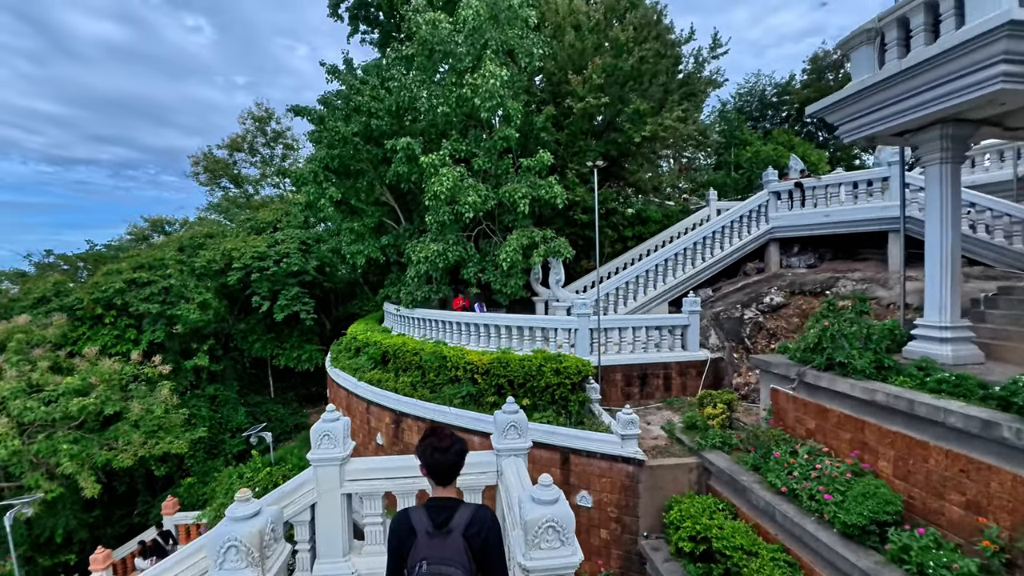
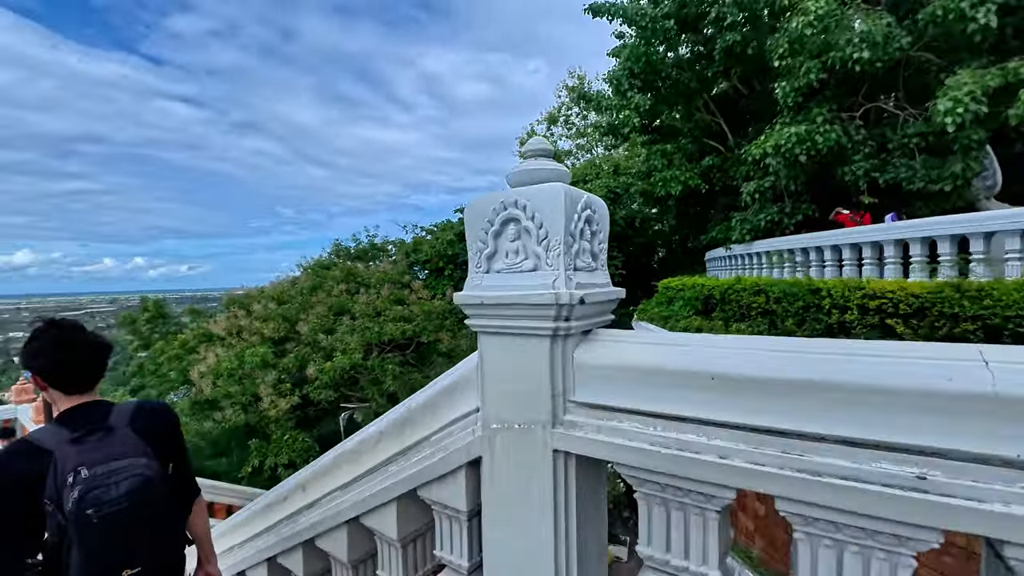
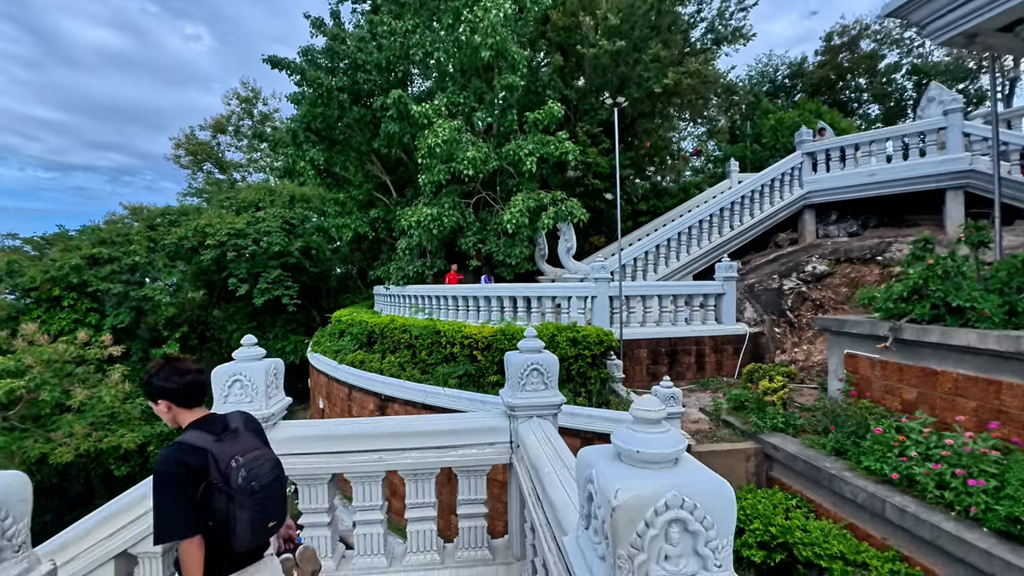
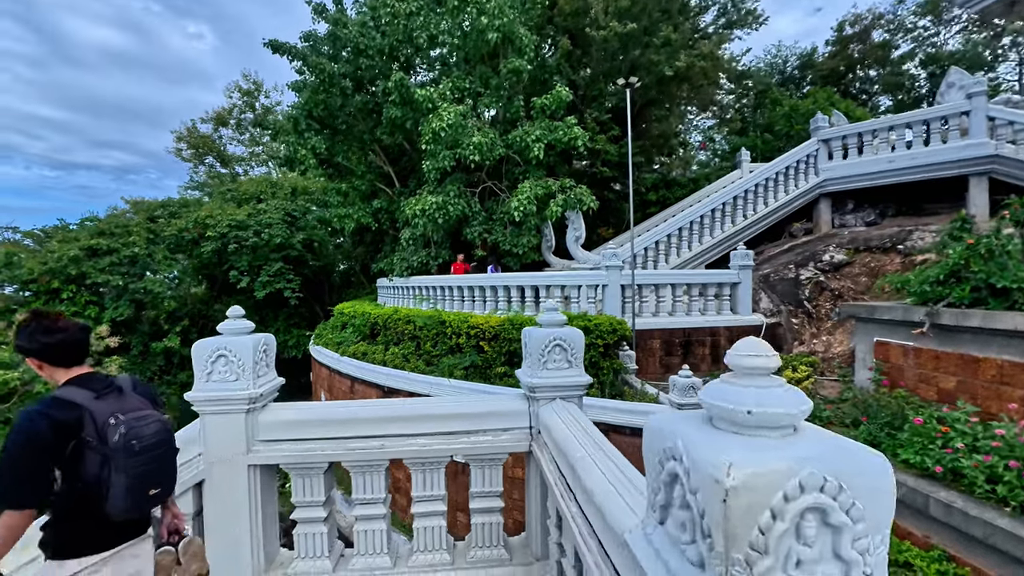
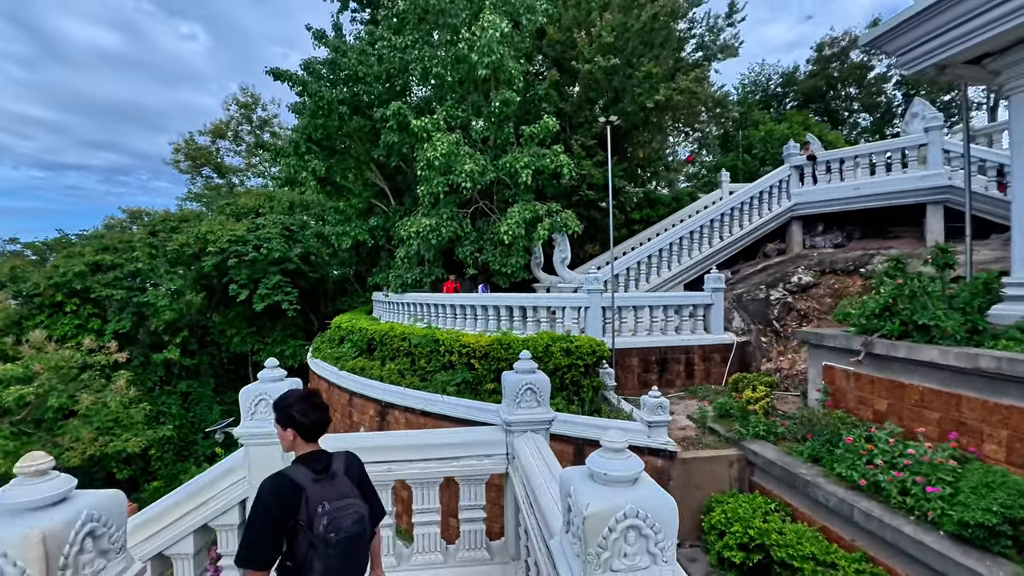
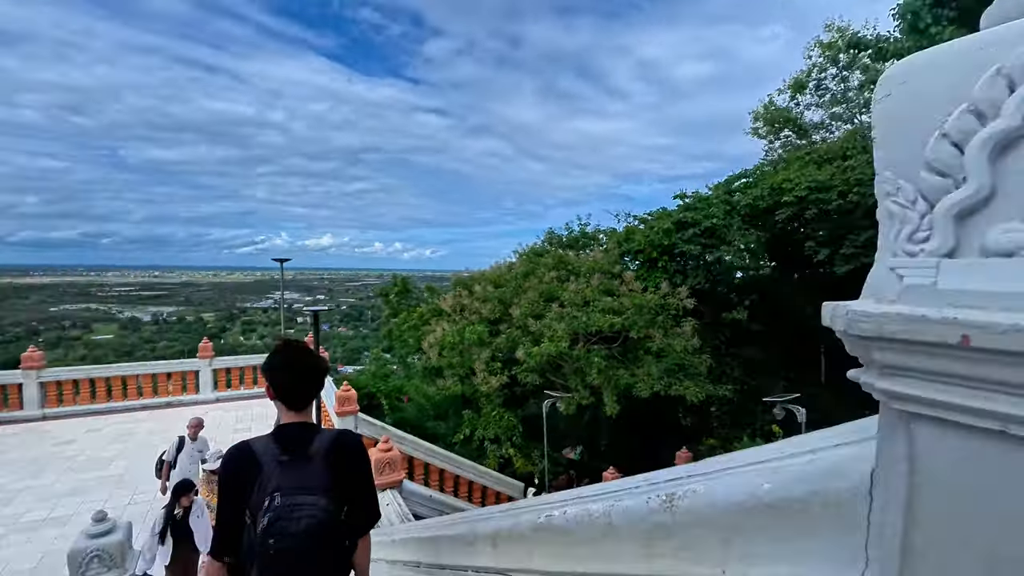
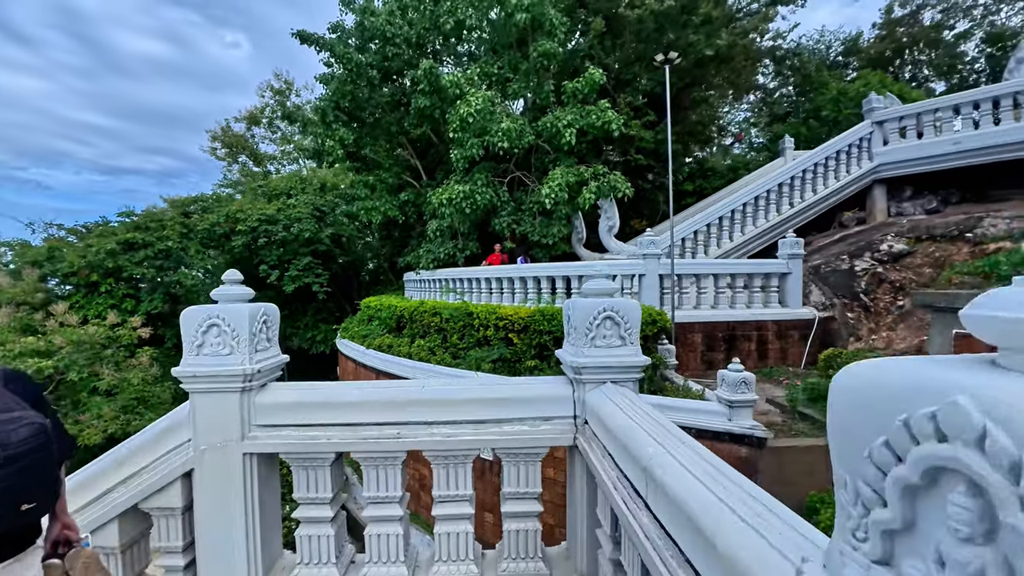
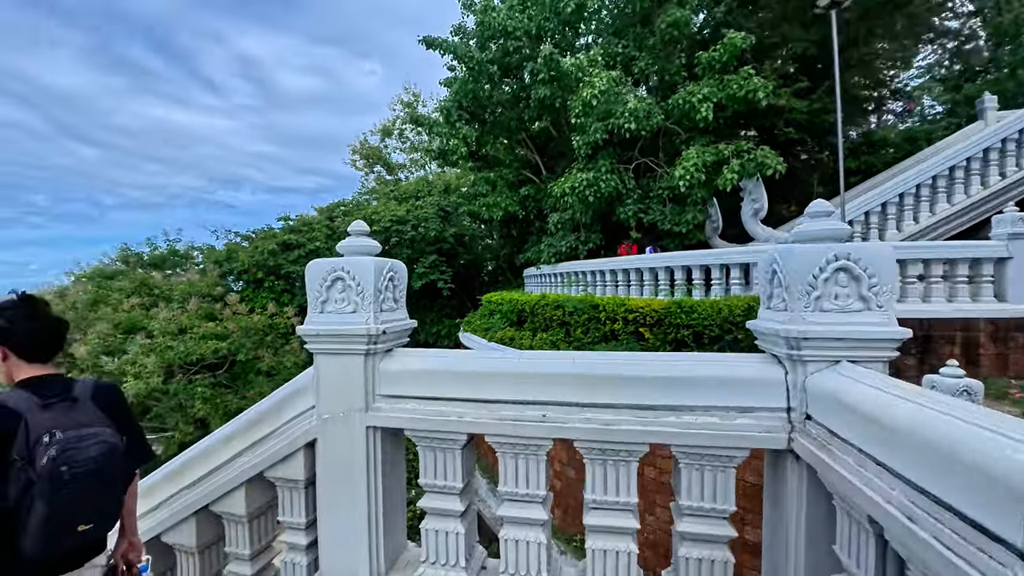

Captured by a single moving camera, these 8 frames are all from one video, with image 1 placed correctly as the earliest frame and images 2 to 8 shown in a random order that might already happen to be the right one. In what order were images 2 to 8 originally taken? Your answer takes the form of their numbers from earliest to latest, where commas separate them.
5, 3, 4, 7, 8, 2, 6
